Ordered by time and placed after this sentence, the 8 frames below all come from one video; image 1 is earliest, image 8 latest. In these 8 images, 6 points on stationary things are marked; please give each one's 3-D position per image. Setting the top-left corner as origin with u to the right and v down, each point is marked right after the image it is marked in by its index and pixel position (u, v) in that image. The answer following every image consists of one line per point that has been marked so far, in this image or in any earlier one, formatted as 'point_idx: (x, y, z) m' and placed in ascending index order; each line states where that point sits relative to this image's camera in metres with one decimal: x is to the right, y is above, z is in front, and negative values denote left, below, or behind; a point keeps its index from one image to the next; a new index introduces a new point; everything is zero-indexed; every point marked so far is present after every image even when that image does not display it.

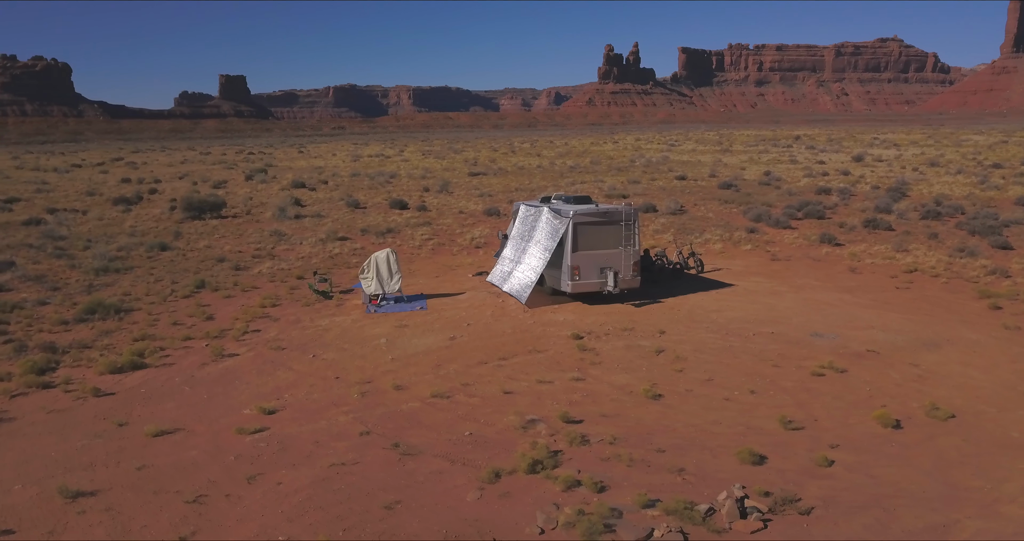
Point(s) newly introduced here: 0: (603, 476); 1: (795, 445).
0: (+0.8, -1.7, +6.3) m
1: (+2.6, -1.6, +6.9) m
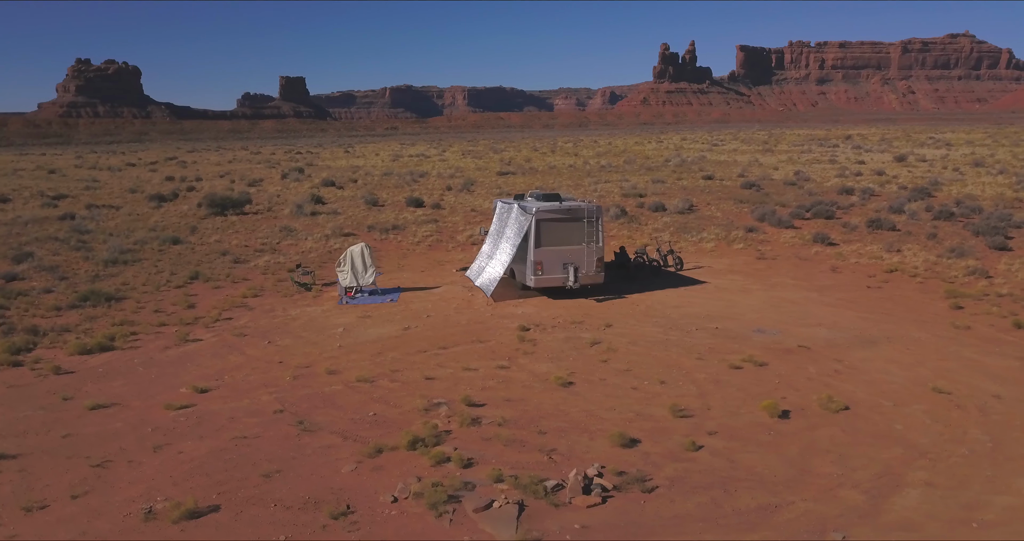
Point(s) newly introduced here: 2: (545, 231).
0: (-0.3, -1.6, +6.7) m
1: (+1.5, -1.5, +7.1) m
2: (+0.6, +0.7, +13.1) m
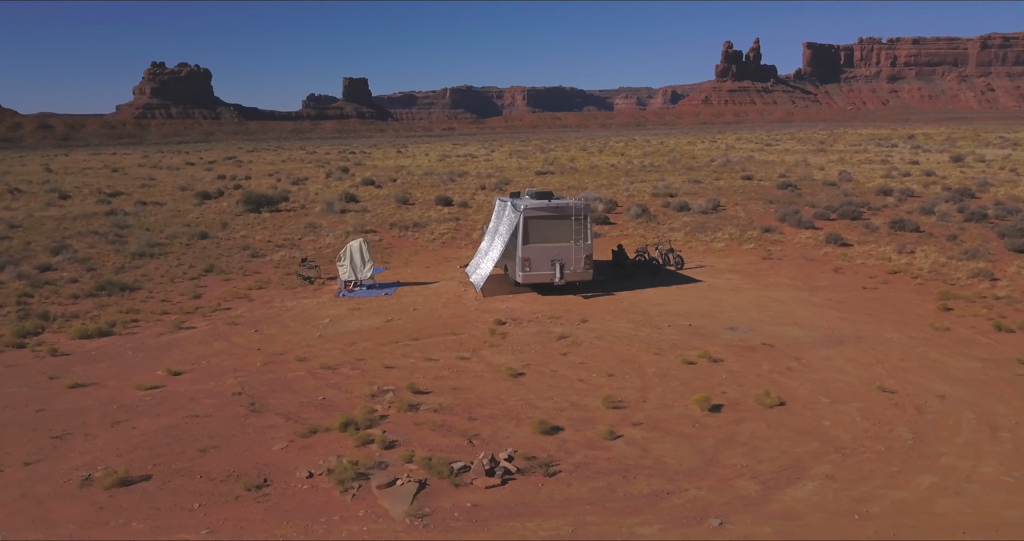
0: (-1.0, -1.5, +7.0) m
1: (+0.8, -1.5, +7.3) m
2: (+0.4, +0.8, +13.3) m
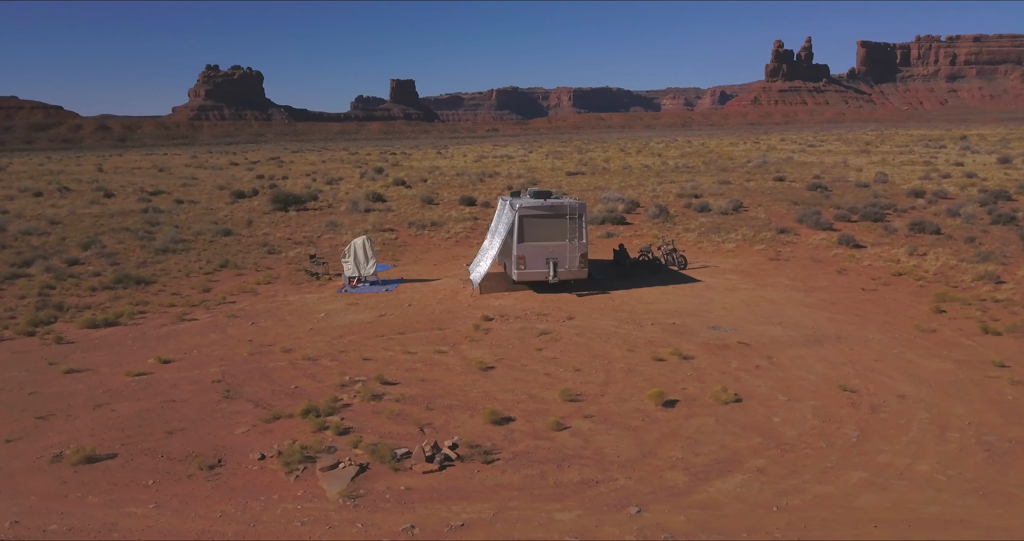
0: (-1.5, -1.5, +7.3) m
1: (+0.4, -1.4, +7.5) m
2: (+0.3, +0.8, +13.5) m
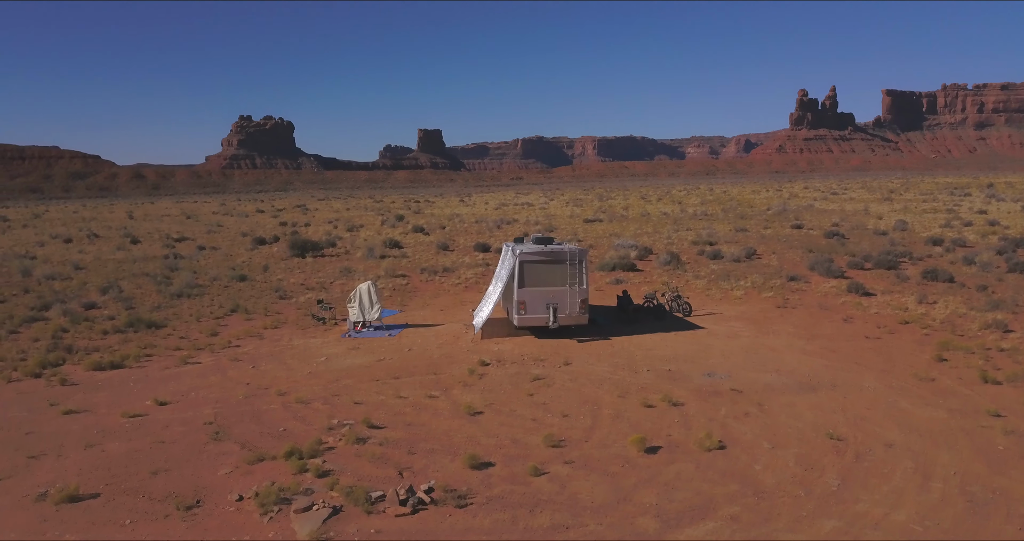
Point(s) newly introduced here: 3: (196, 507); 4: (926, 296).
0: (-1.7, -1.9, +7.3) m
1: (+0.2, -1.9, +7.5) m
2: (+0.3, 0.0, +13.6) m
3: (-2.7, -2.1, +6.5) m
4: (+9.4, -0.6, +17.0) m
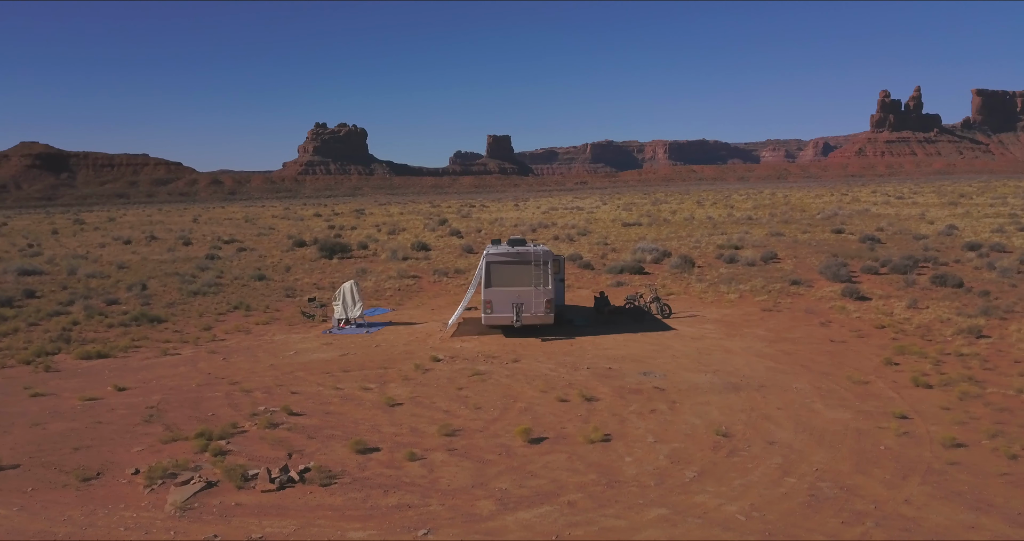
0: (-2.9, -1.9, +7.9) m
1: (-1.0, -1.8, +7.9) m
2: (-0.3, 0.0, +14.0) m
3: (-4.0, -2.0, +7.2) m
4: (+9.0, -0.7, +16.6) m
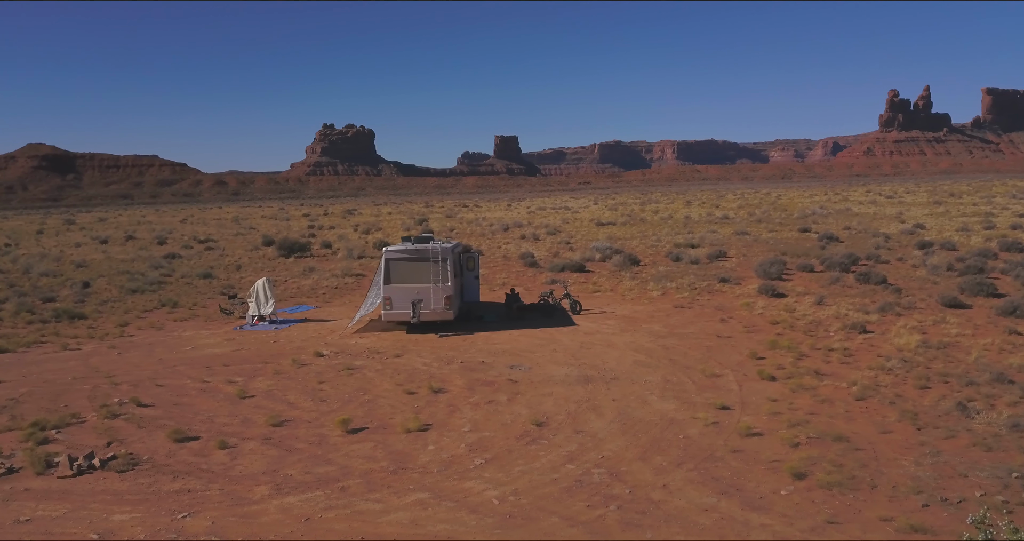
0: (-4.8, -1.8, +8.1) m
1: (-2.9, -1.8, +8.1) m
2: (-2.3, 0.0, +14.2) m
3: (-6.0, -1.9, +7.5) m
4: (+7.1, -0.6, +16.8) m
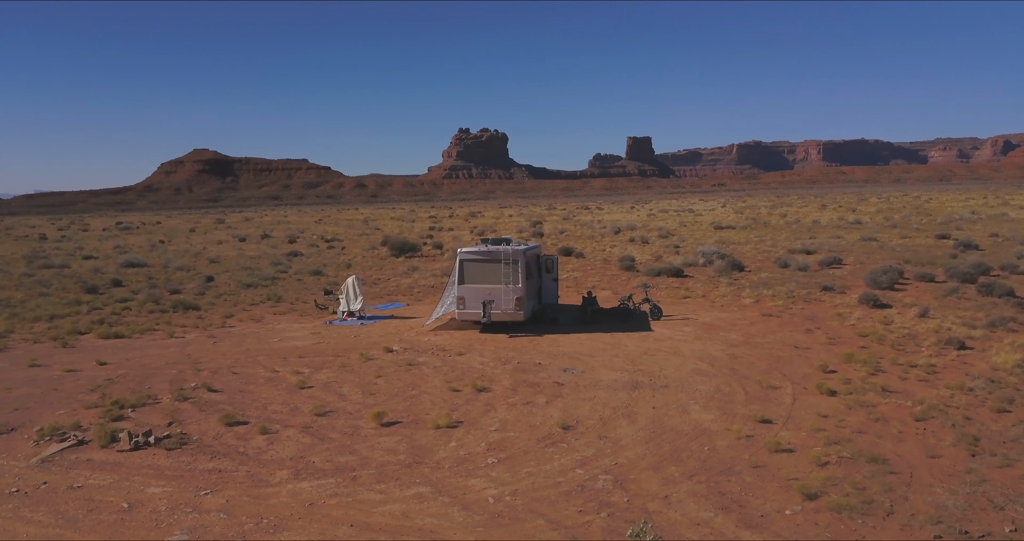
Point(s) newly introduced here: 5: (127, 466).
0: (-4.5, -1.7, +9.0) m
1: (-2.6, -1.7, +8.7) m
2: (-0.9, 0.0, +14.6) m
3: (-5.7, -1.8, +8.5) m
4: (+8.8, -0.8, +15.5) m
5: (-3.8, -1.9, +7.3) m
